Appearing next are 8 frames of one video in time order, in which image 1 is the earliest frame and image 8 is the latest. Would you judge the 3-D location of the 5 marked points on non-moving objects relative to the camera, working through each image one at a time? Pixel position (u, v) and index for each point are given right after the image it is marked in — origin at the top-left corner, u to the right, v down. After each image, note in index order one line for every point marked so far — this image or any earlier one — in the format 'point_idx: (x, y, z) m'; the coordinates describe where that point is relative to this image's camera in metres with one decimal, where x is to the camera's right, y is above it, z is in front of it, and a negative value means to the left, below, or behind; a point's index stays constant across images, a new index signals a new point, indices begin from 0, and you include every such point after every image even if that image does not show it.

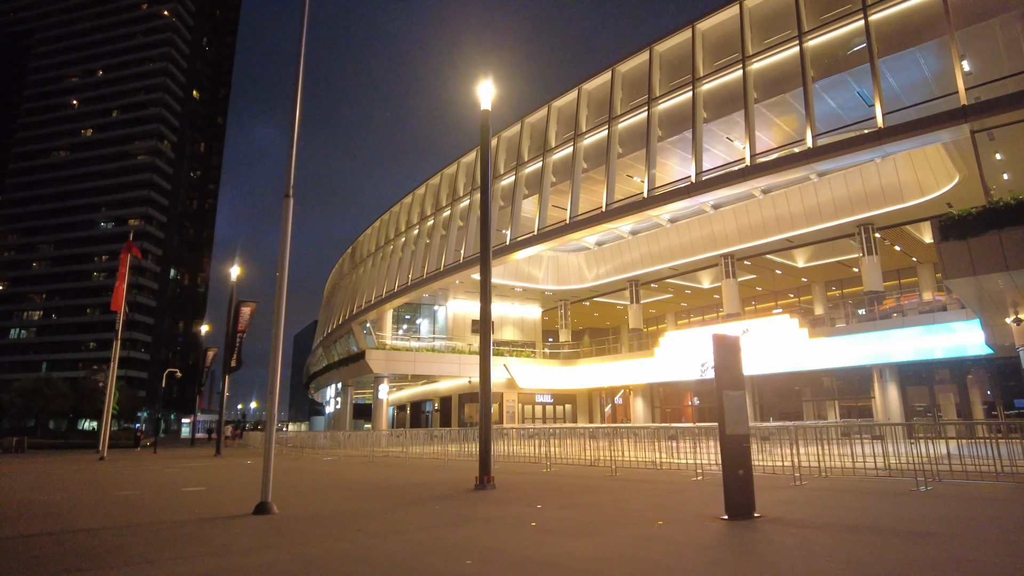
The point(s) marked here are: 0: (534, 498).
0: (+0.4, -3.8, +10.7) m
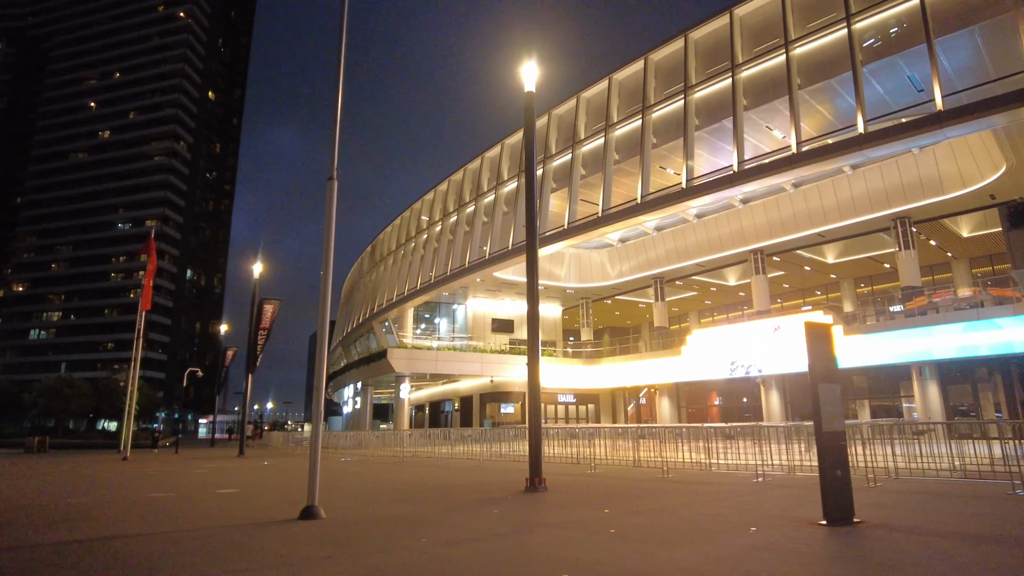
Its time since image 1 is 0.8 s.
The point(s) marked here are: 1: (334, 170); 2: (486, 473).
0: (+1.4, -3.6, +9.9) m
1: (-2.9, +2.0, +9.8) m
2: (-0.7, -5.0, +15.7) m
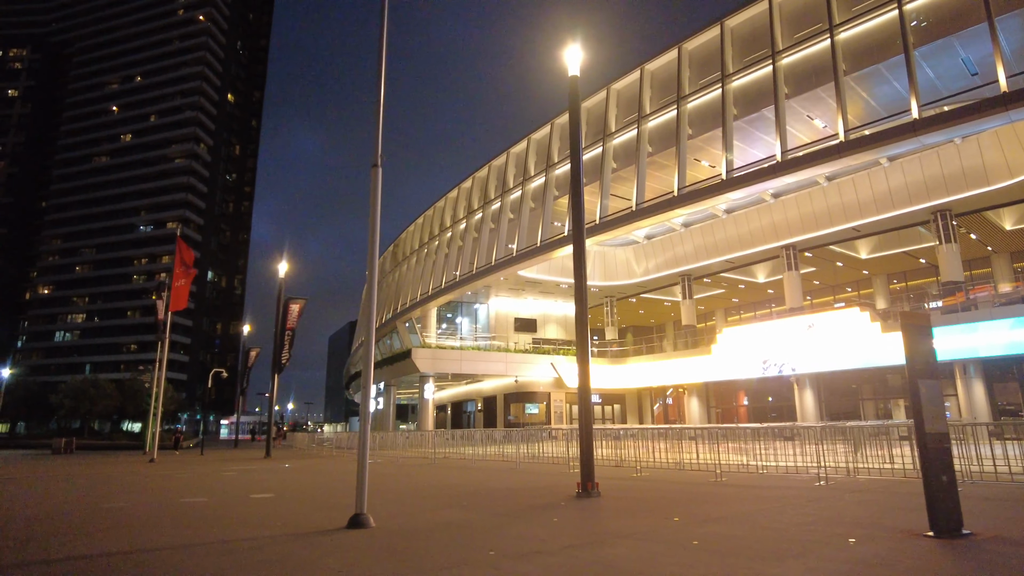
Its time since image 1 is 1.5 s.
0: (+2.3, -3.5, +9.2) m
1: (-2.1, +2.1, +9.2) m
2: (+0.4, -4.8, +15.1) m
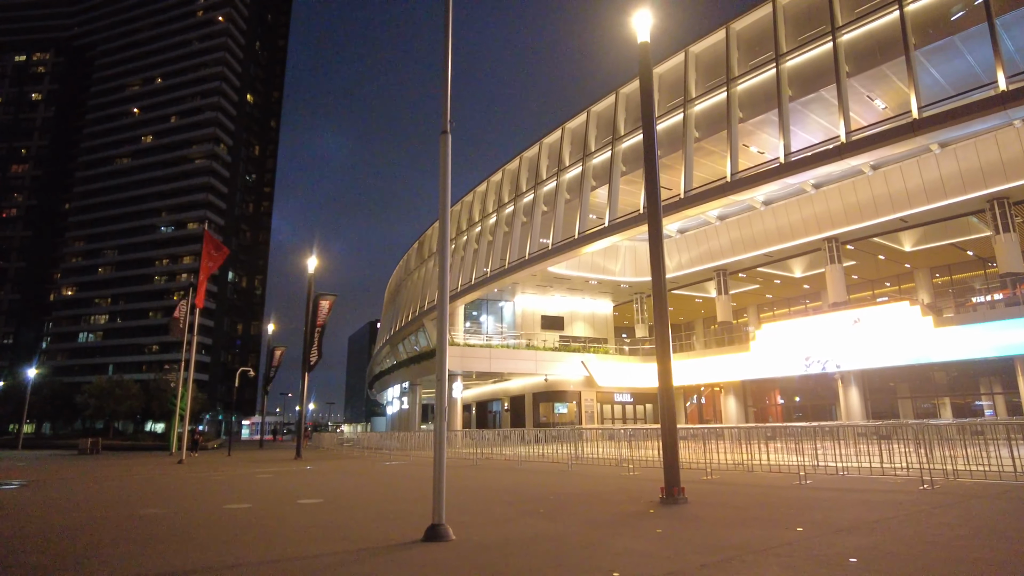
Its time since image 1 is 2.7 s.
0: (+3.5, -3.2, +8.1) m
1: (-0.9, +2.3, +8.2) m
2: (+1.7, -4.6, +14.0) m
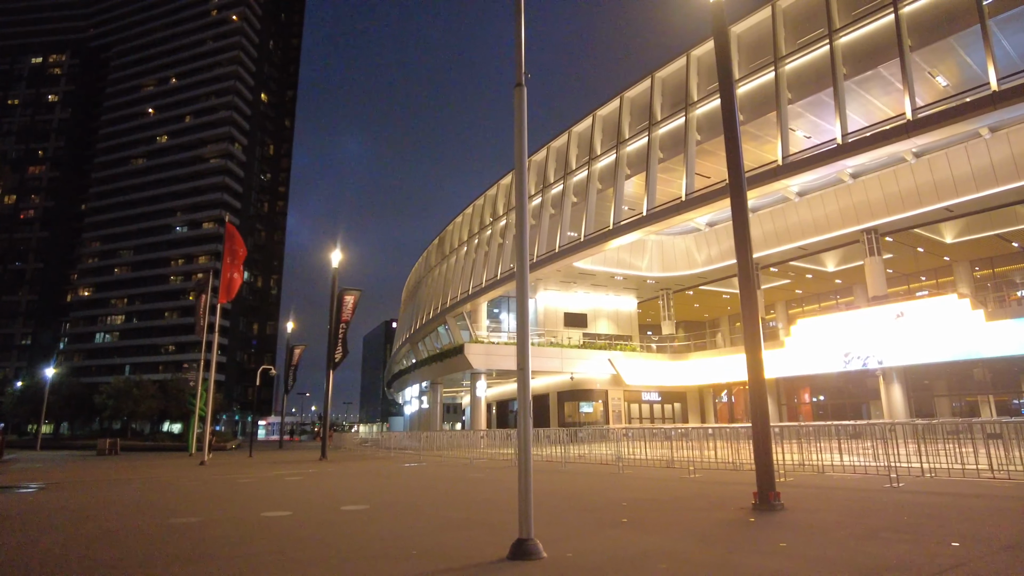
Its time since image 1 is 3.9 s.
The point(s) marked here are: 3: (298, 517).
0: (+4.6, -2.9, +7.0) m
1: (+0.1, +2.6, +7.2) m
2: (+2.9, -4.3, +12.9) m
3: (-3.6, -3.8, +9.8) m
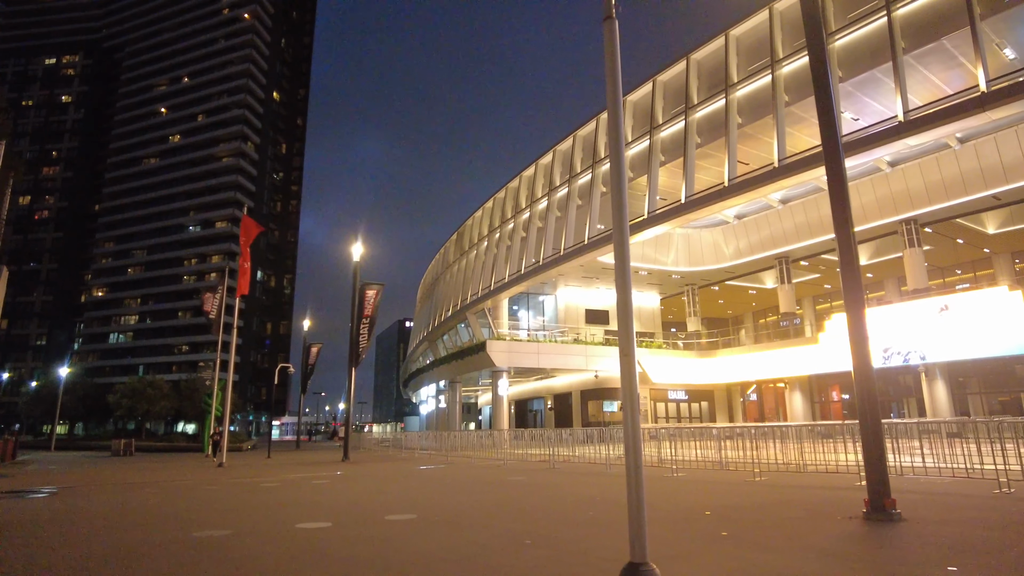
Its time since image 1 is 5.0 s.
0: (+5.5, -2.6, +5.8) m
1: (+1.0, +2.9, +6.0) m
2: (+3.9, -4.0, +11.7) m
3: (-2.6, -3.5, +8.7) m
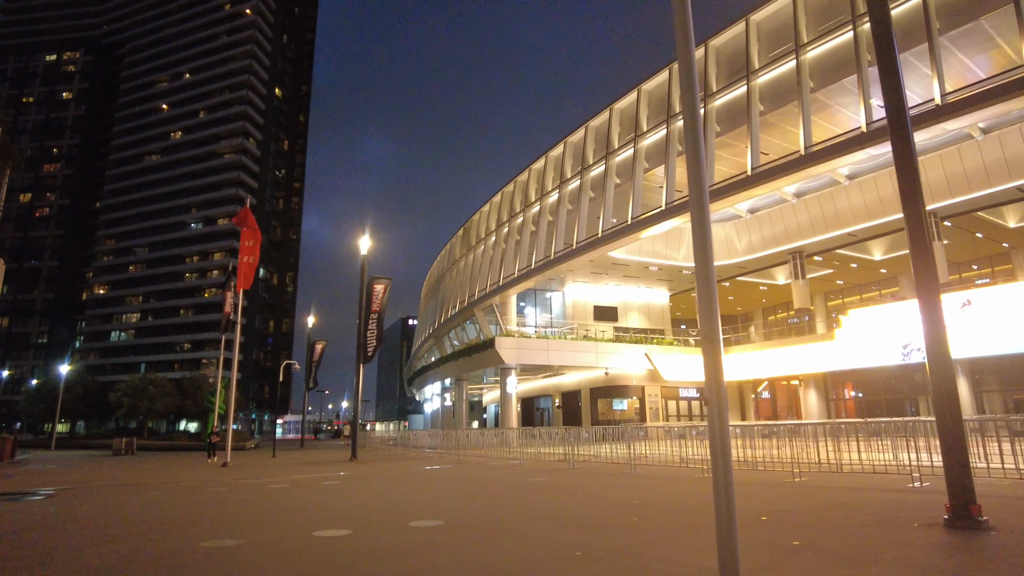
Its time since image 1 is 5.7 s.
0: (+6.0, -2.4, +5.1) m
1: (+1.5, +3.1, +5.3) m
2: (+4.4, -3.8, +11.0) m
3: (-2.1, -3.3, +8.0) m
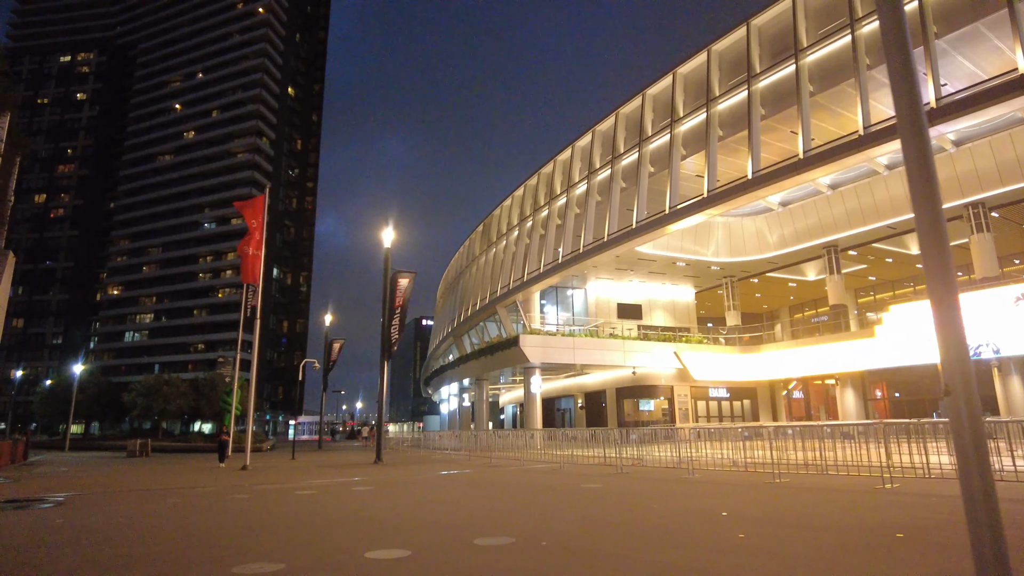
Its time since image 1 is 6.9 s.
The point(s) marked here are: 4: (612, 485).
0: (+6.9, -2.1, +3.8) m
1: (+2.3, +3.3, +4.1) m
2: (+5.4, -3.5, +9.7) m
3: (-1.2, -3.1, +6.8) m
4: (+2.4, -4.7, +14.0) m
